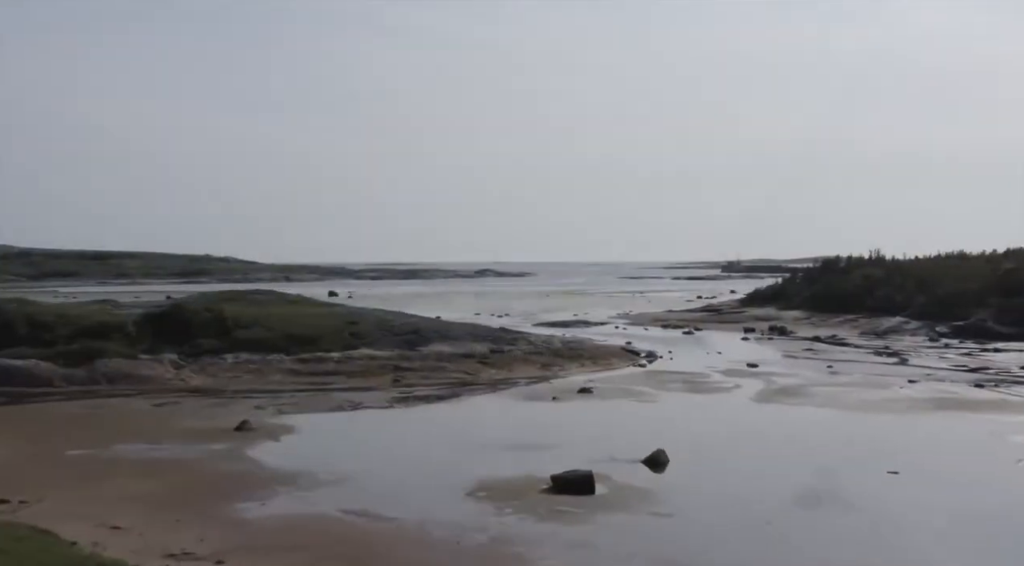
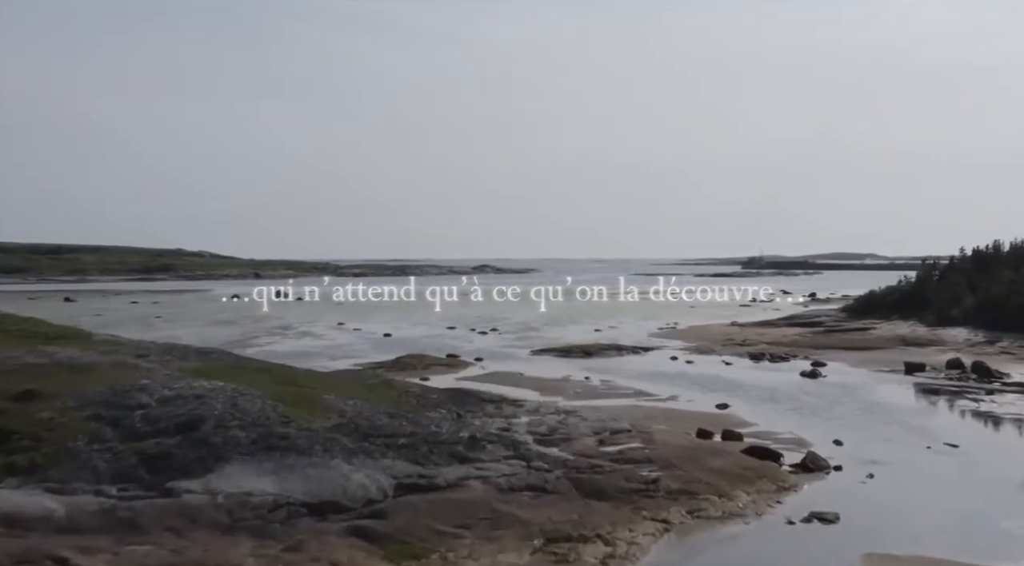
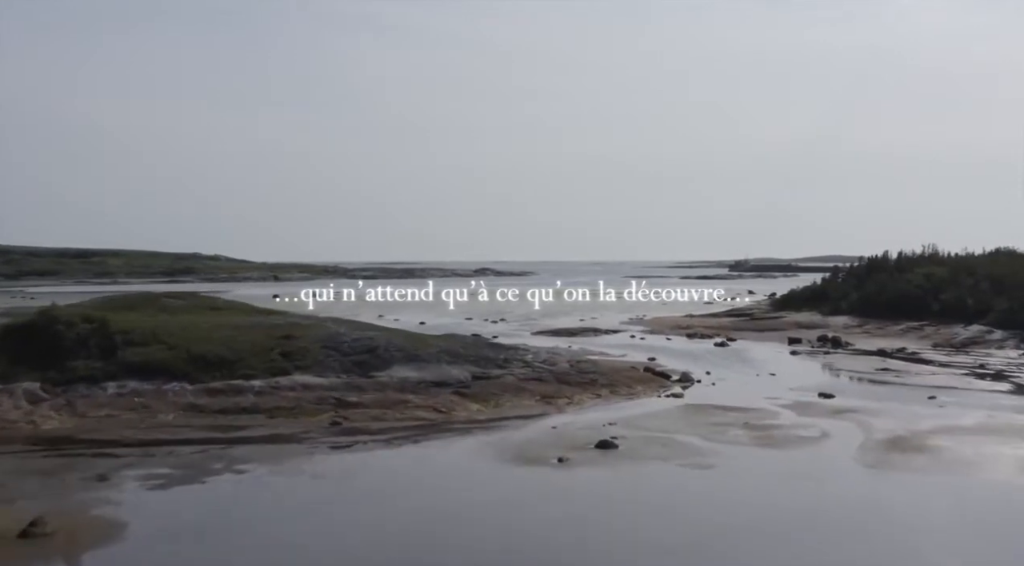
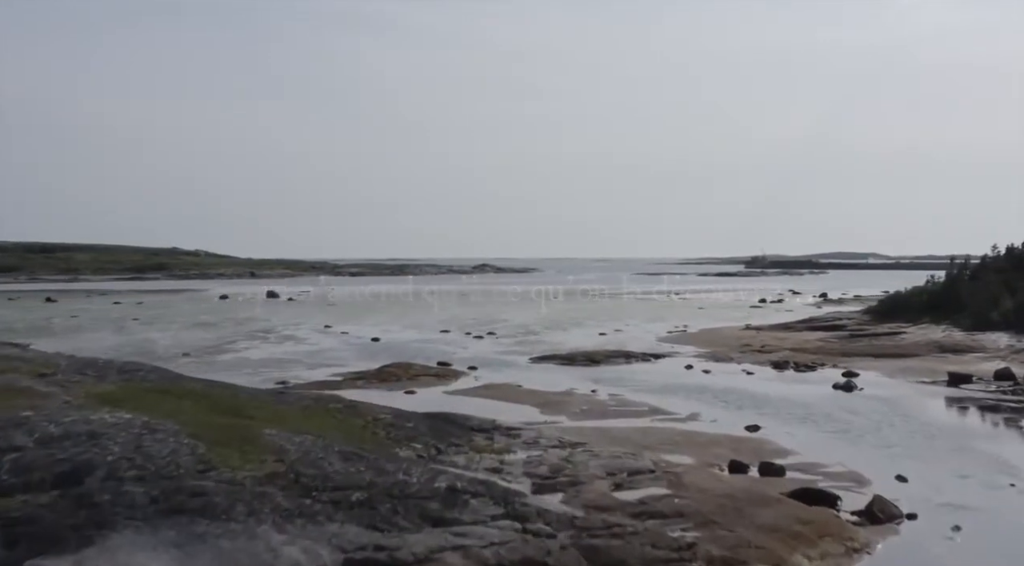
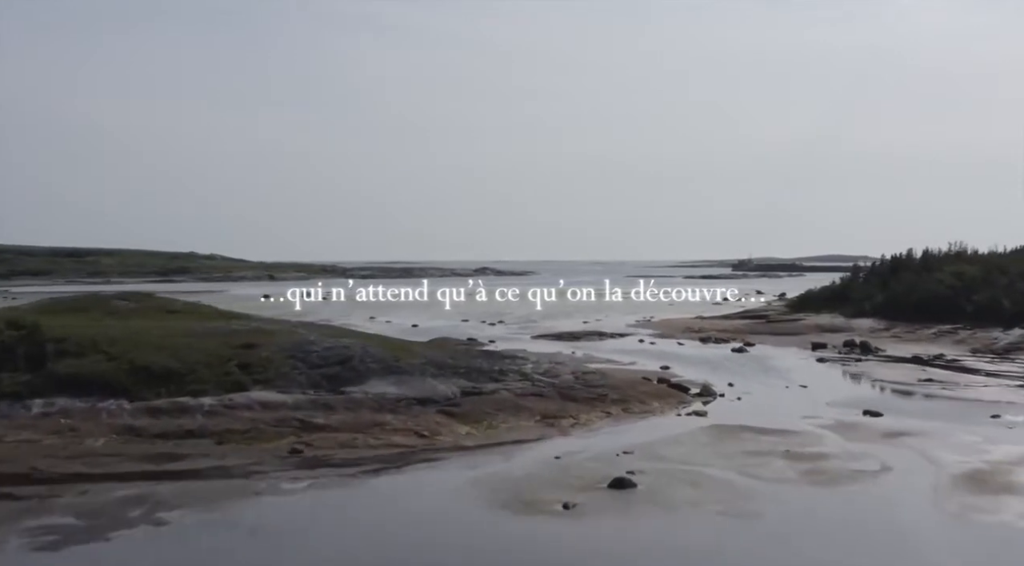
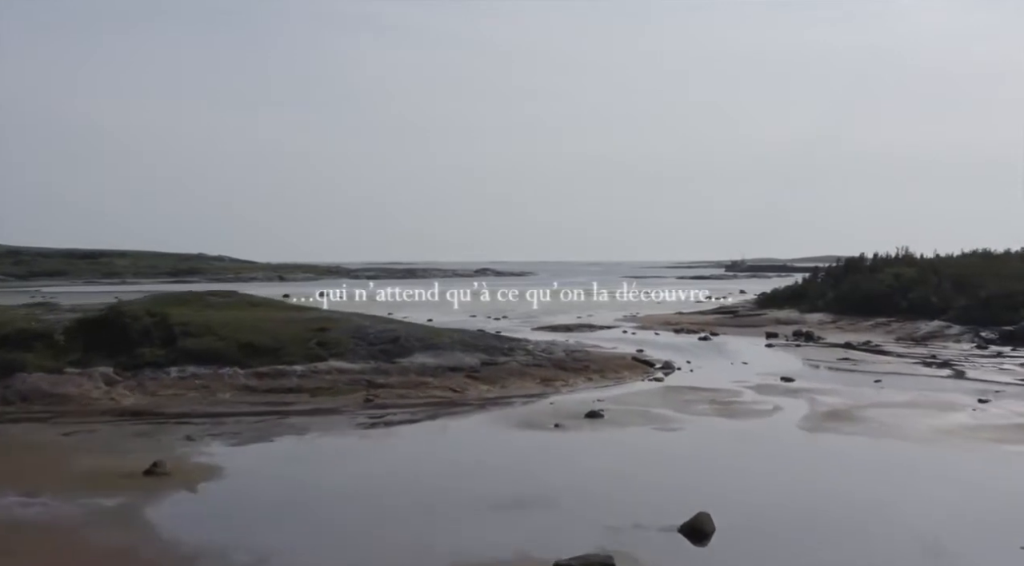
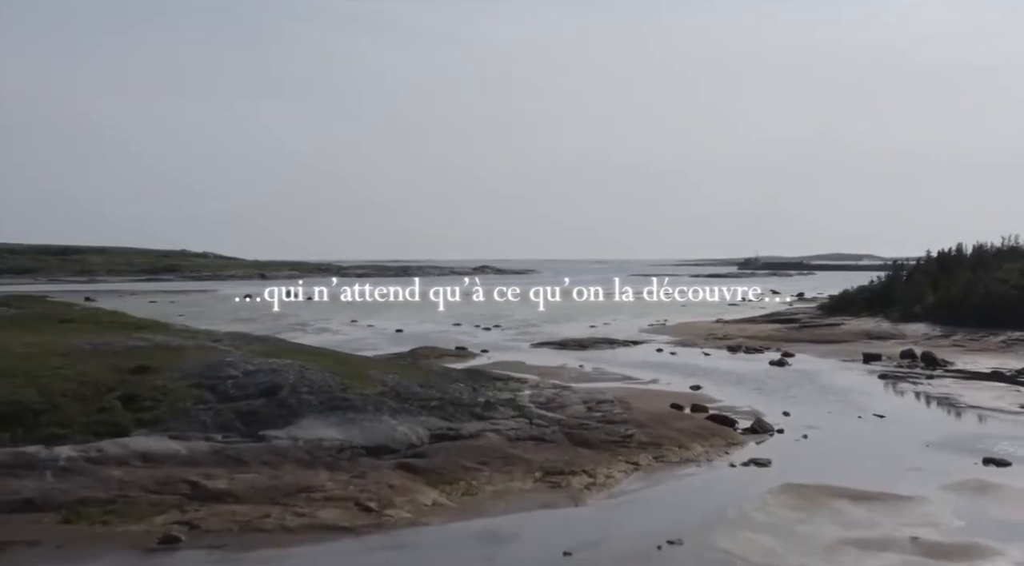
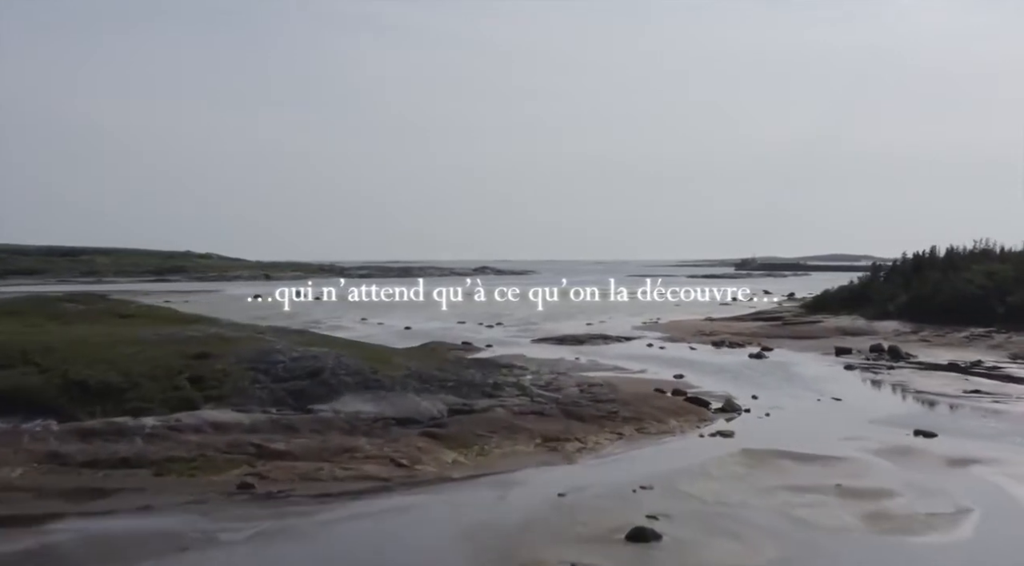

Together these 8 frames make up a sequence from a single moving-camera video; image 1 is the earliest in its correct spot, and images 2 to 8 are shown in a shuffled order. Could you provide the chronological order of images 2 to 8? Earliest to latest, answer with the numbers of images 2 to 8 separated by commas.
6, 3, 5, 8, 7, 2, 4
